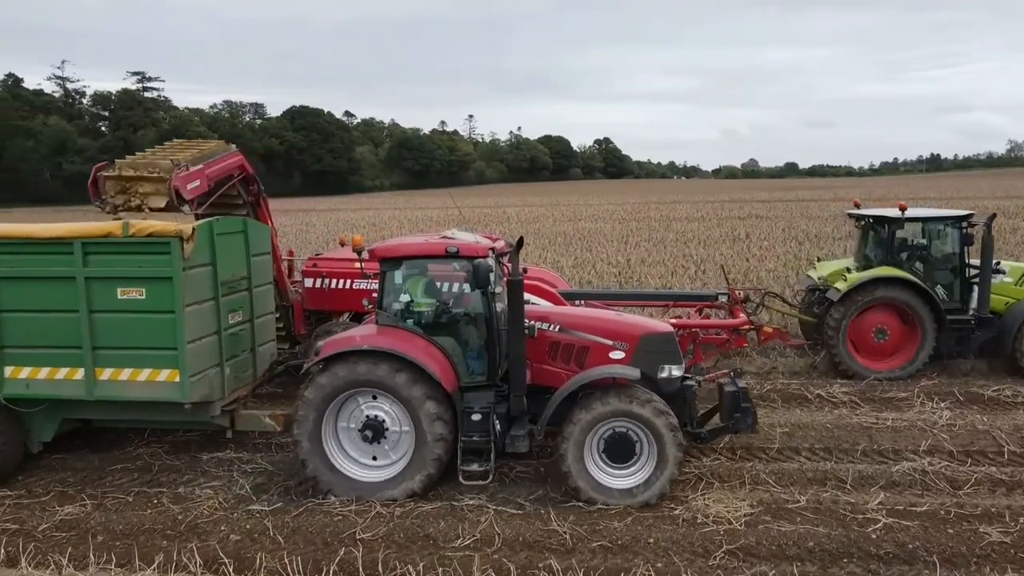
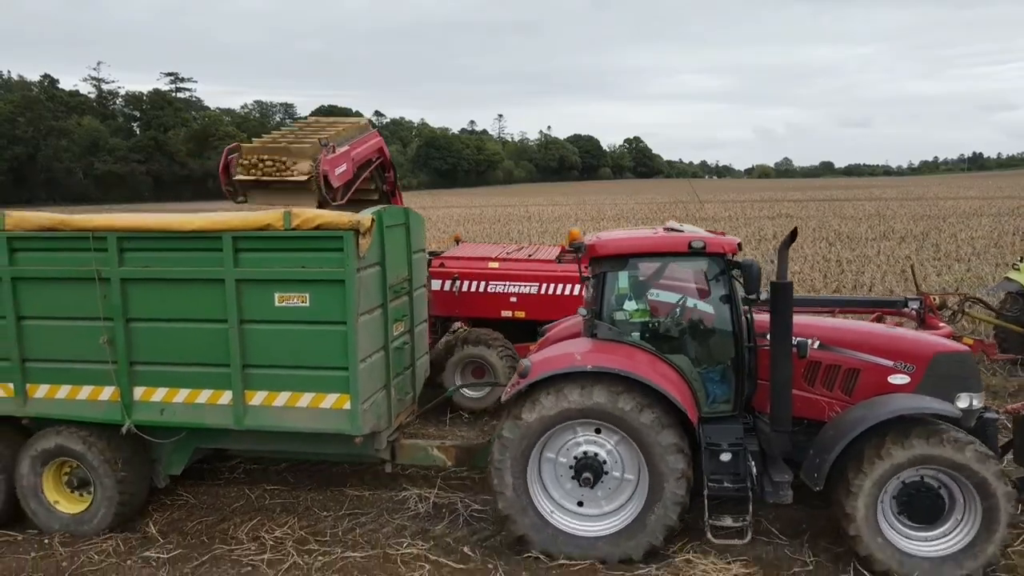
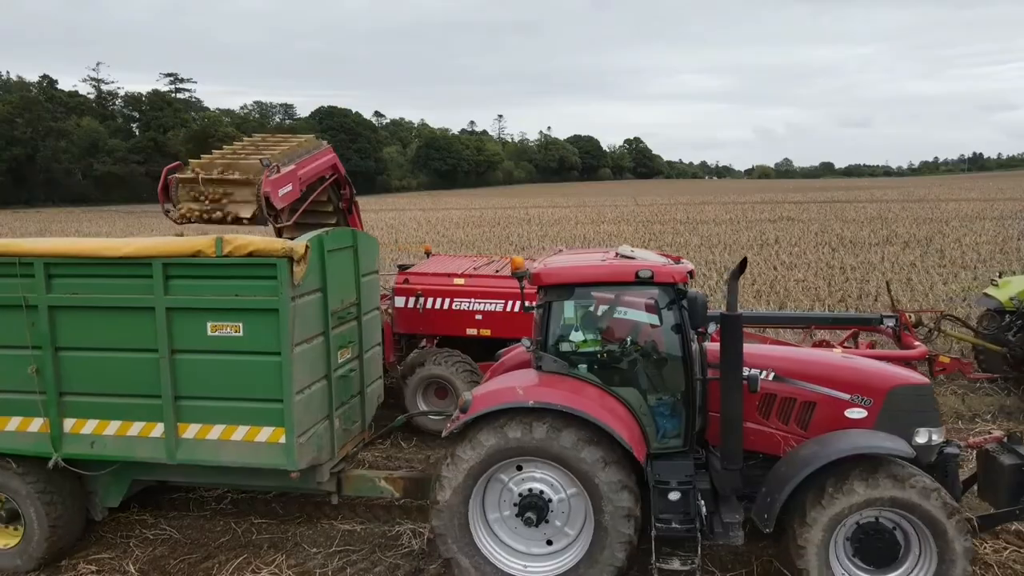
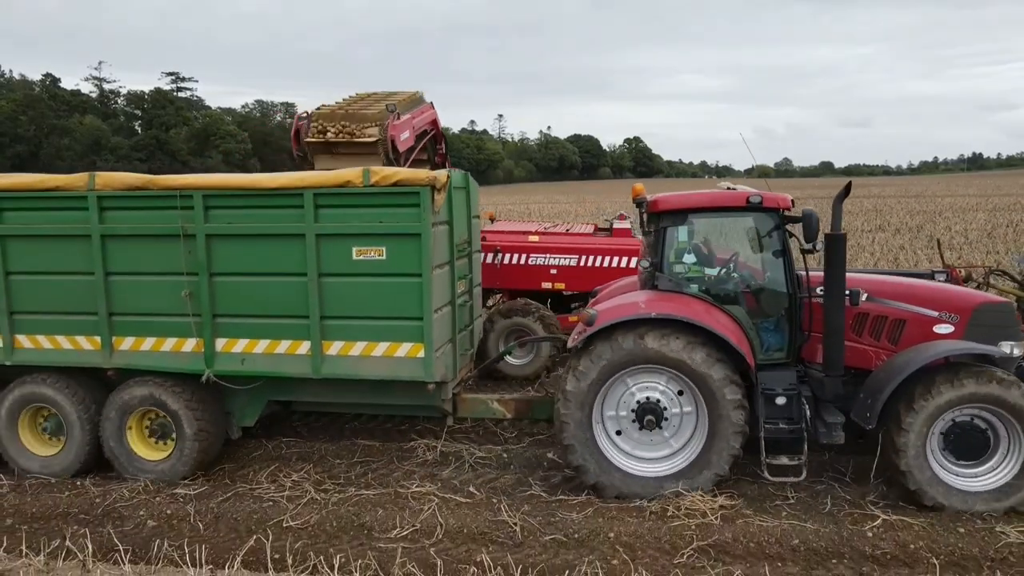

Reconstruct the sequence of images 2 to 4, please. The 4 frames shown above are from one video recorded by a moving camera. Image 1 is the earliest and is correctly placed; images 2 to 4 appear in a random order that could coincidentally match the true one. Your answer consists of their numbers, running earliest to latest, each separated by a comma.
3, 2, 4
